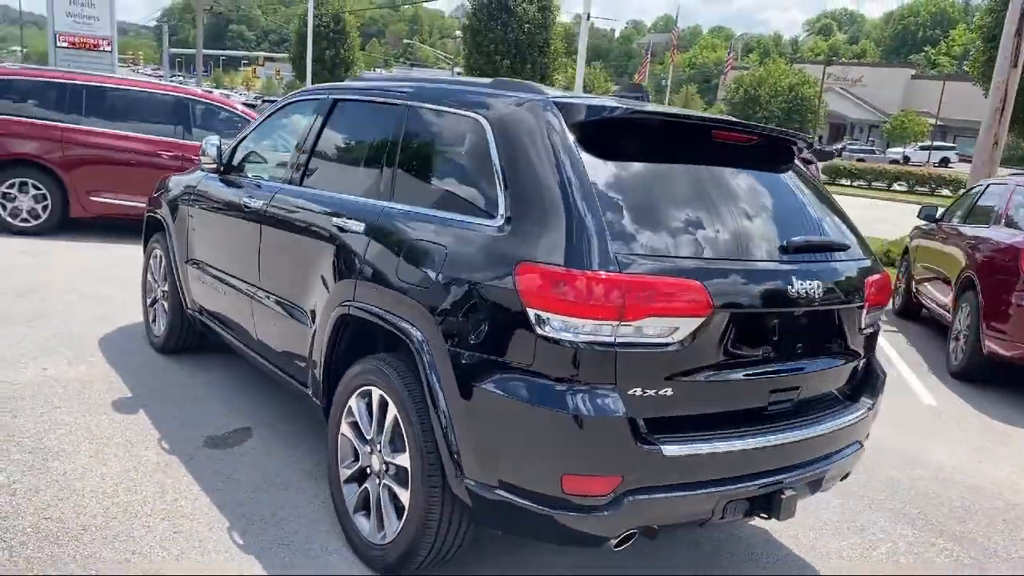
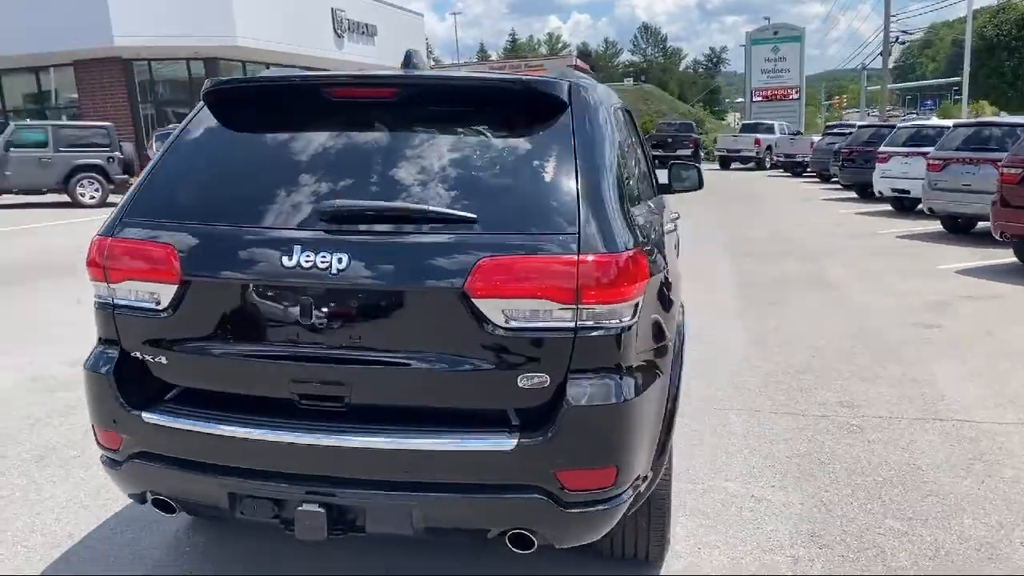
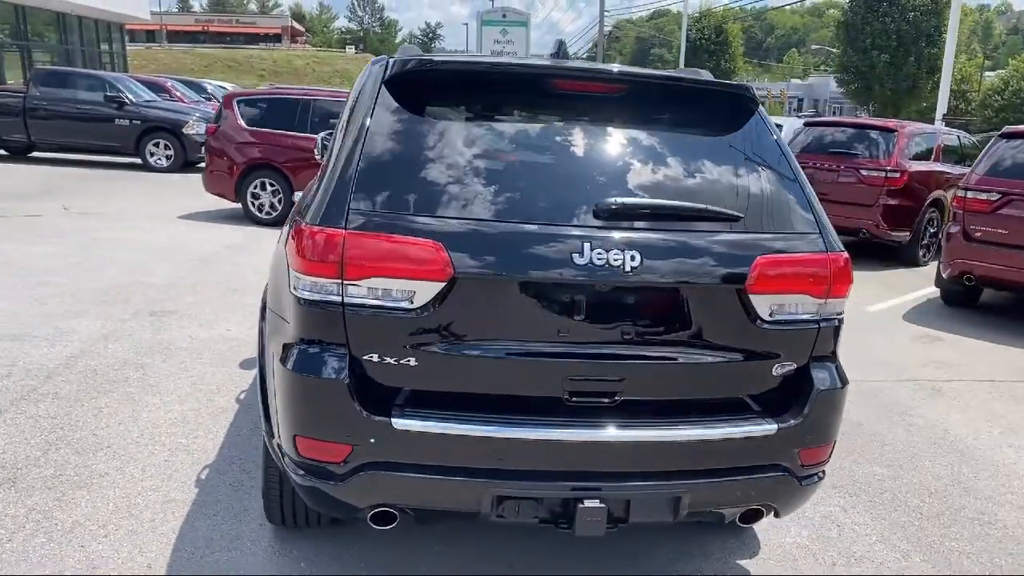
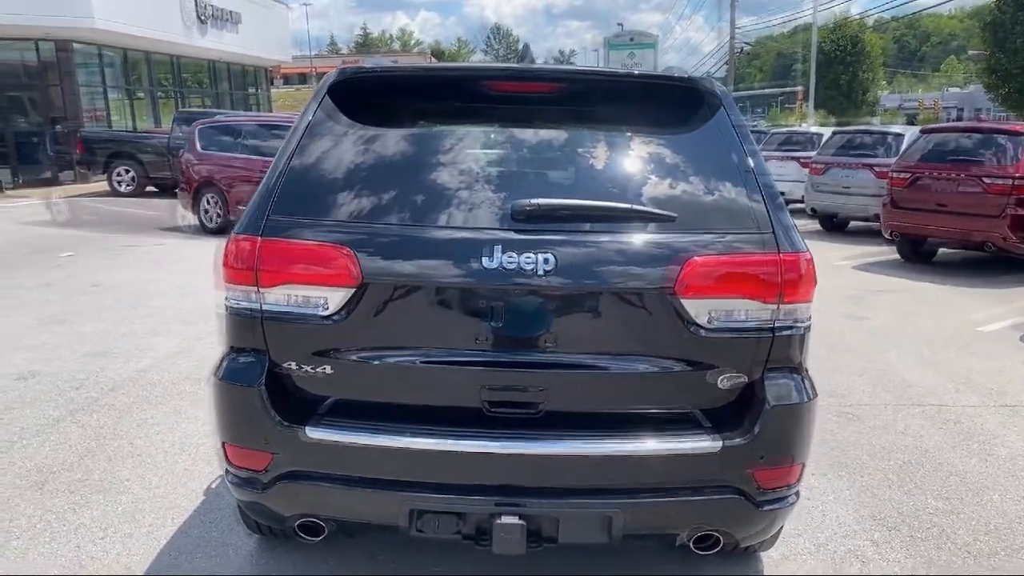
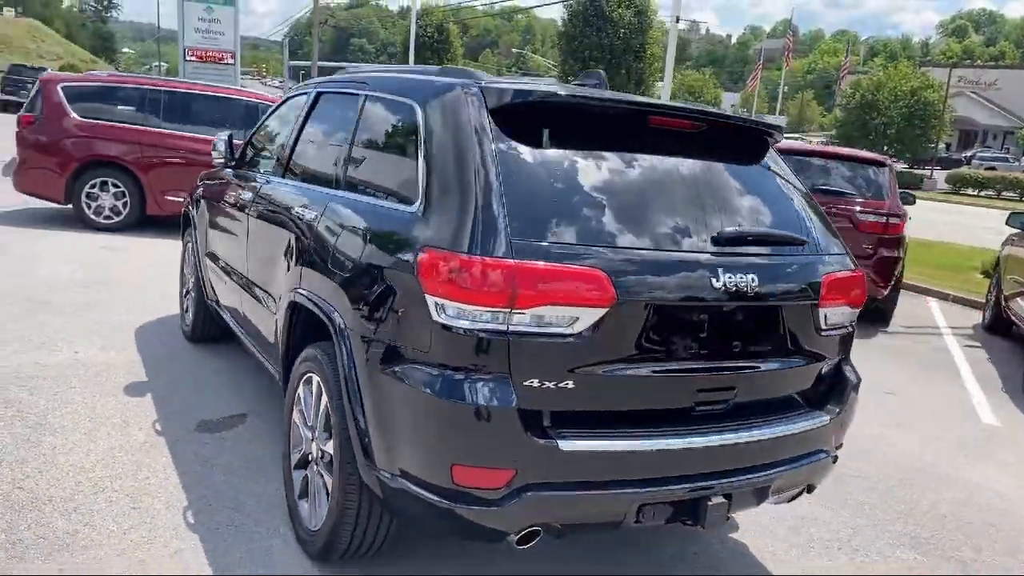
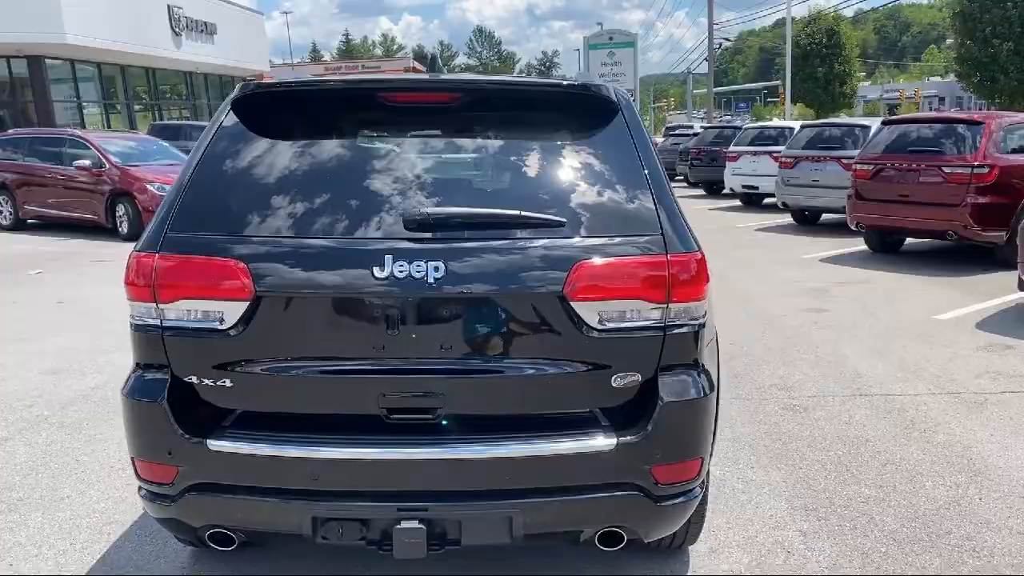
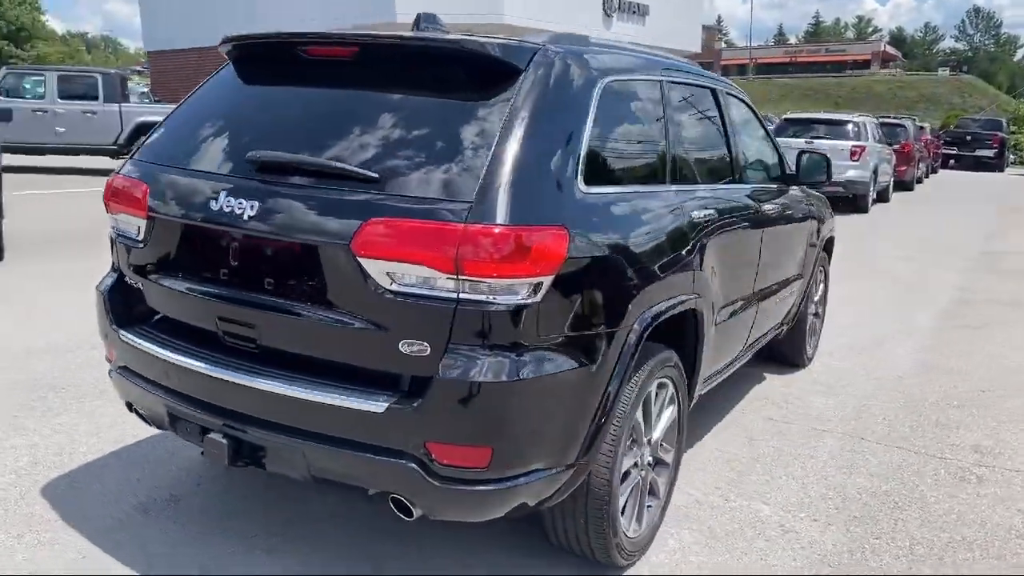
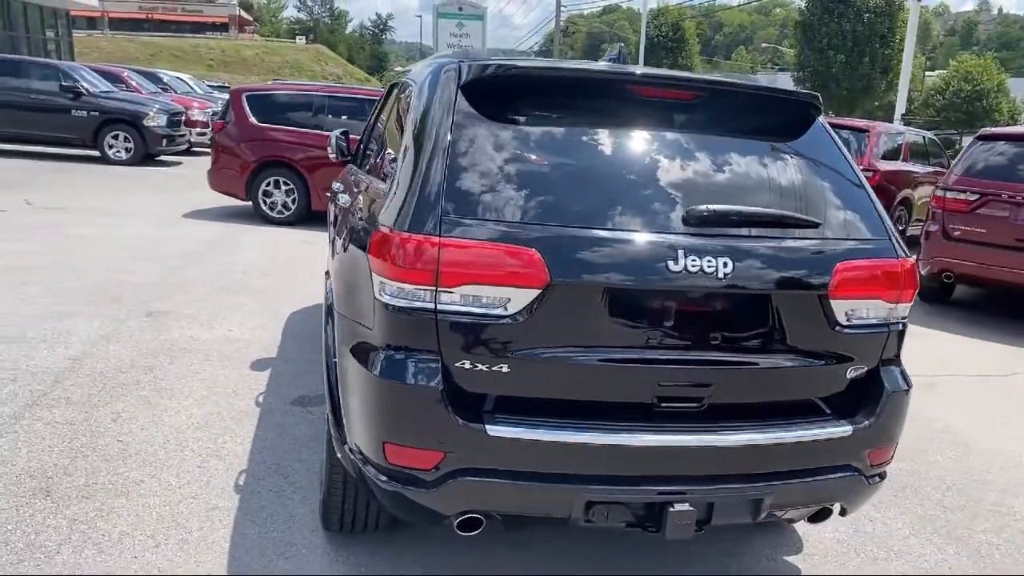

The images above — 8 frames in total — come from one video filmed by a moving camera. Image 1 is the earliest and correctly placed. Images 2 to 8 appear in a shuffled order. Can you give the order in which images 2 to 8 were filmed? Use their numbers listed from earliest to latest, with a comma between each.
5, 8, 3, 4, 6, 2, 7
